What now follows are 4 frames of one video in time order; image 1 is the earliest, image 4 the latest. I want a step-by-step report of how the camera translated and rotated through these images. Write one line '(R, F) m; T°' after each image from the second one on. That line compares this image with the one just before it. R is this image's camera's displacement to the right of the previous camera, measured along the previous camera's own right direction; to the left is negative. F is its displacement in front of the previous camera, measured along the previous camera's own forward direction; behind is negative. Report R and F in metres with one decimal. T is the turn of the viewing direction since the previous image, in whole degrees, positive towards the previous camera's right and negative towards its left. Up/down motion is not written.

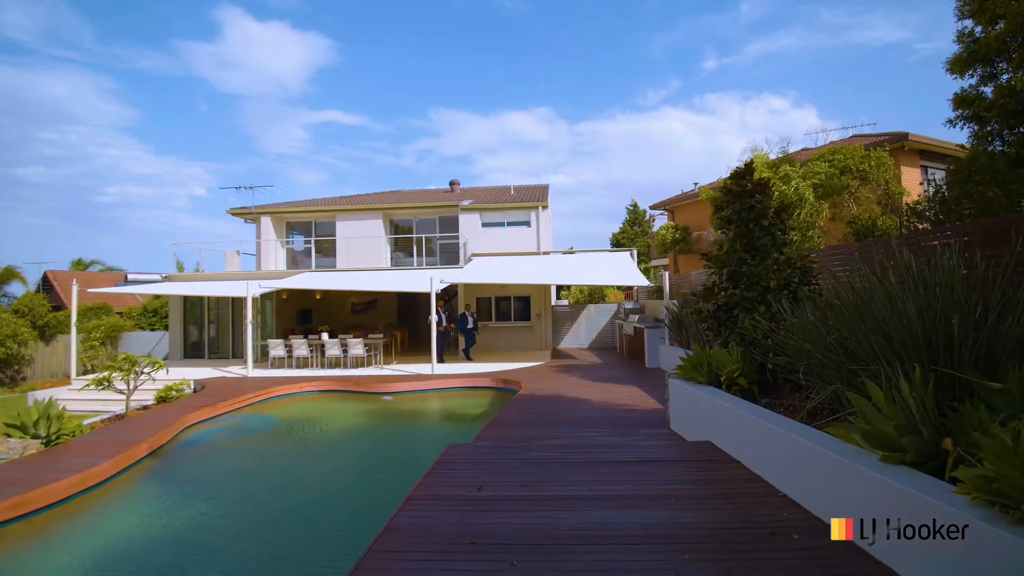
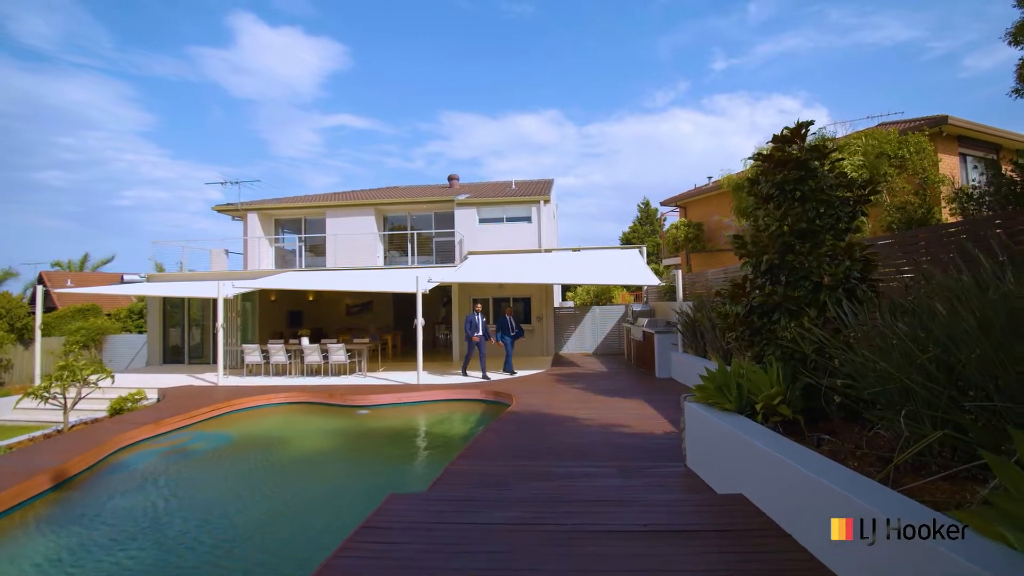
(+0.4, +1.6) m; -1°
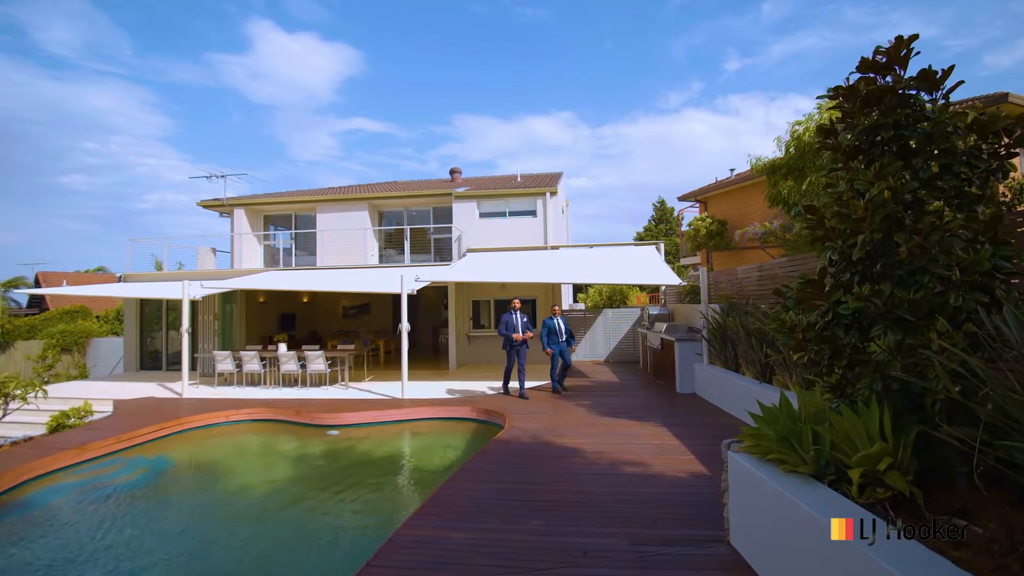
(+0.4, +1.8) m; -1°
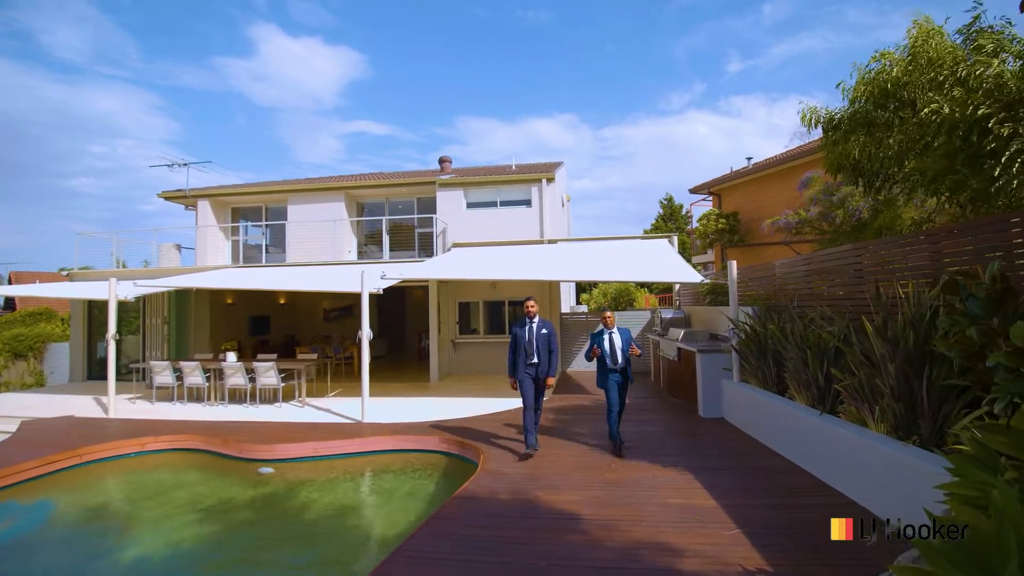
(+0.4, +2.2) m; 0°
